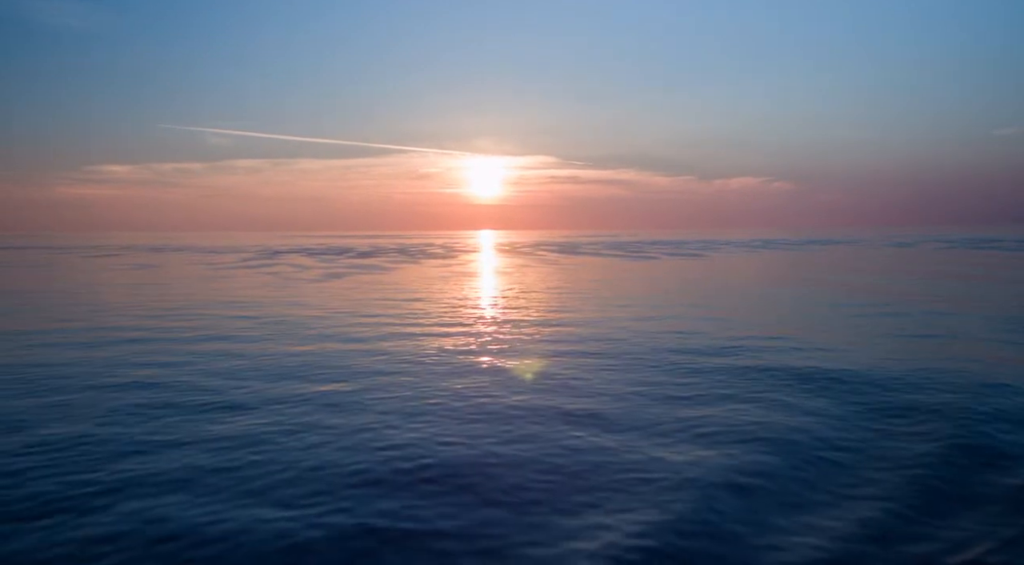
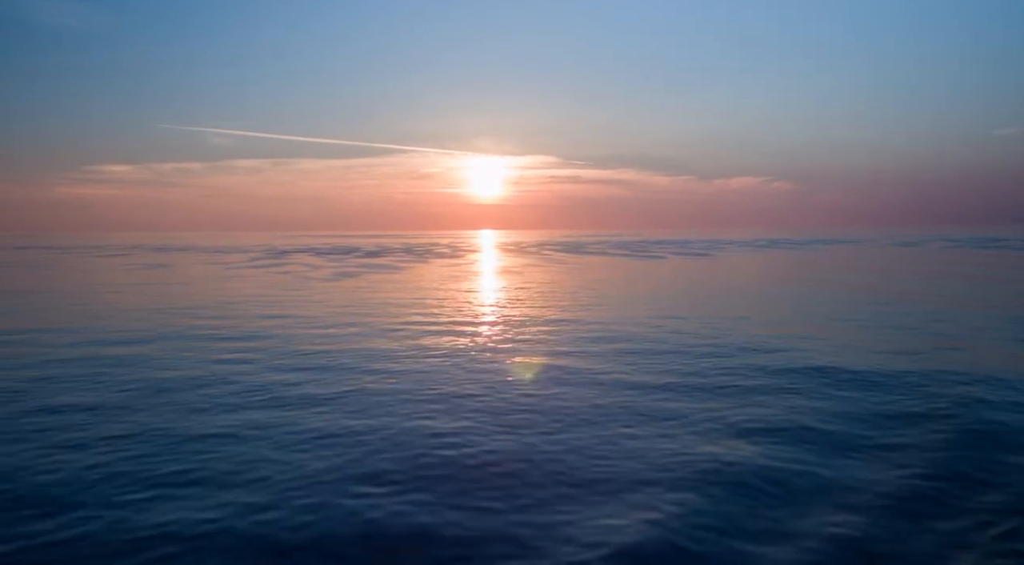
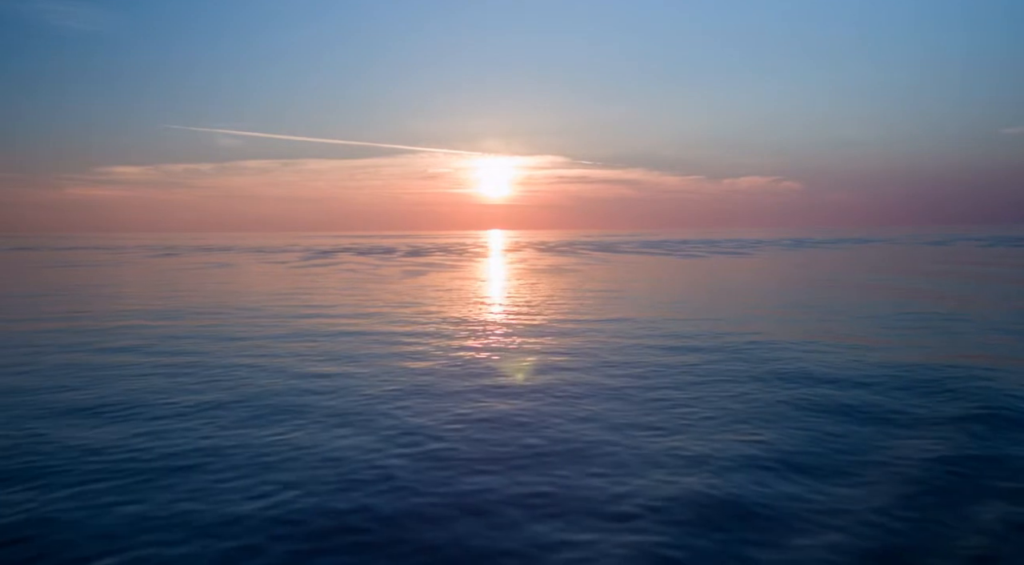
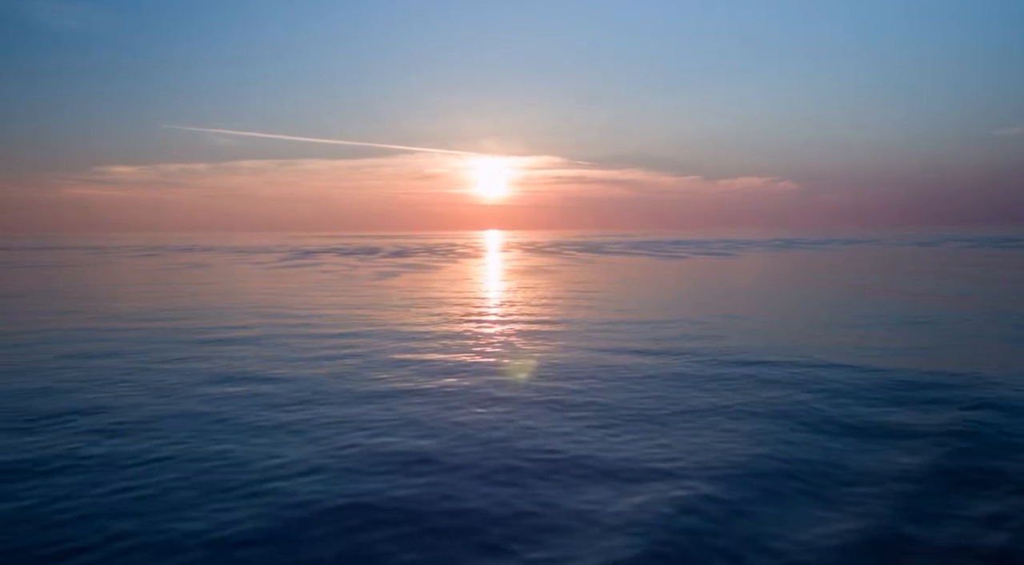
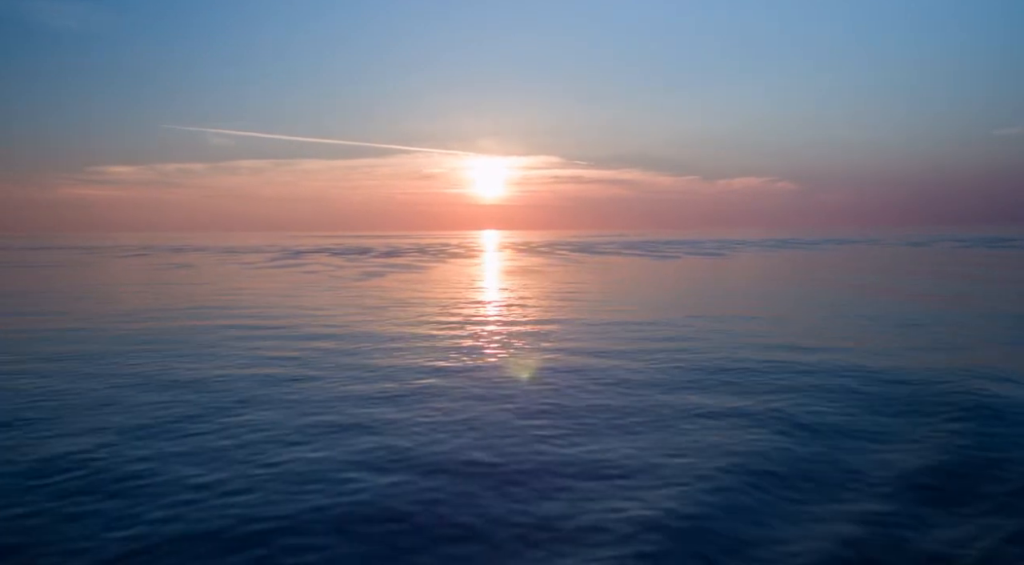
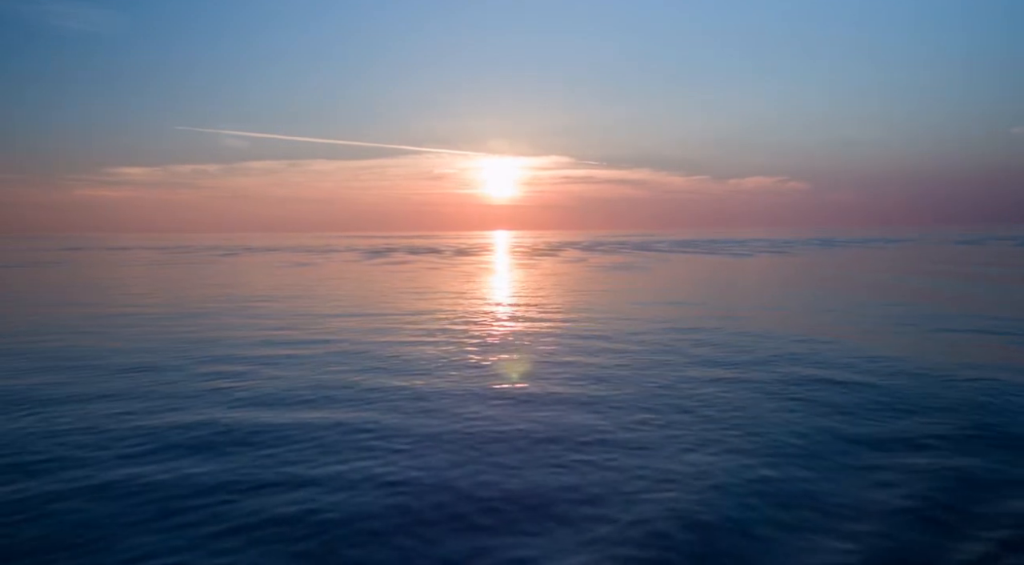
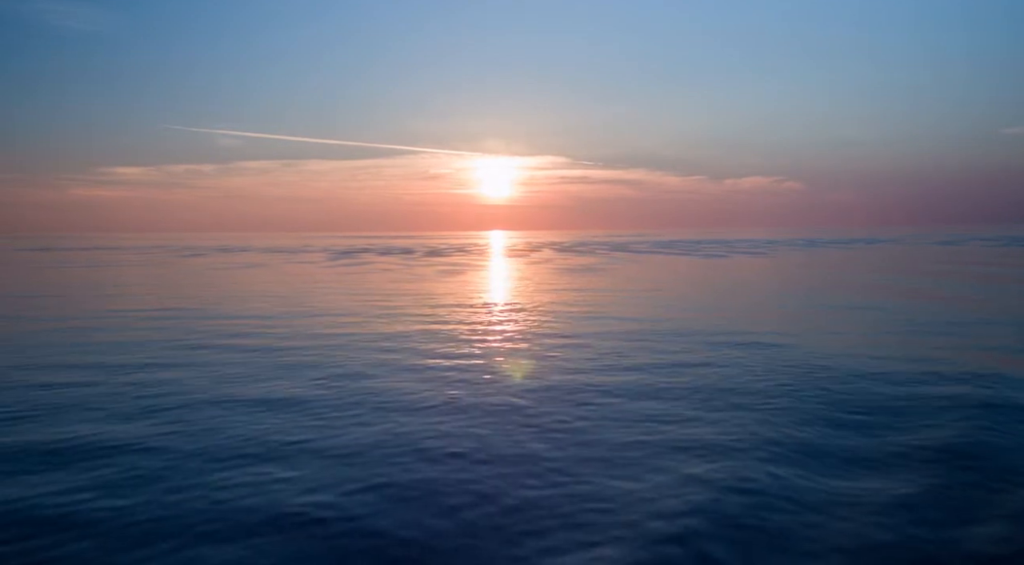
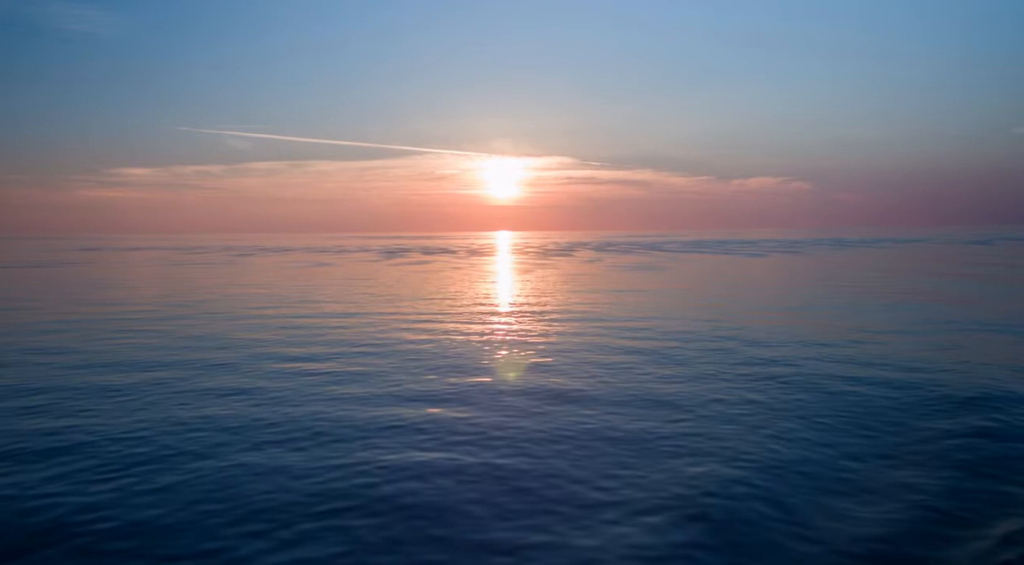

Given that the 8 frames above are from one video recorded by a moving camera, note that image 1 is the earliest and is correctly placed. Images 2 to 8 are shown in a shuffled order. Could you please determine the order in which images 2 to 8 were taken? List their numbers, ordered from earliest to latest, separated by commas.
2, 5, 4, 3, 7, 6, 8
